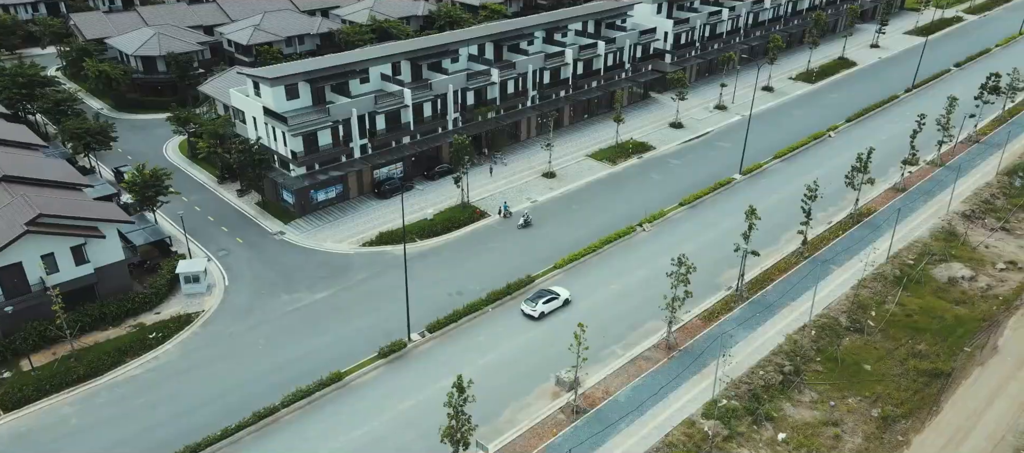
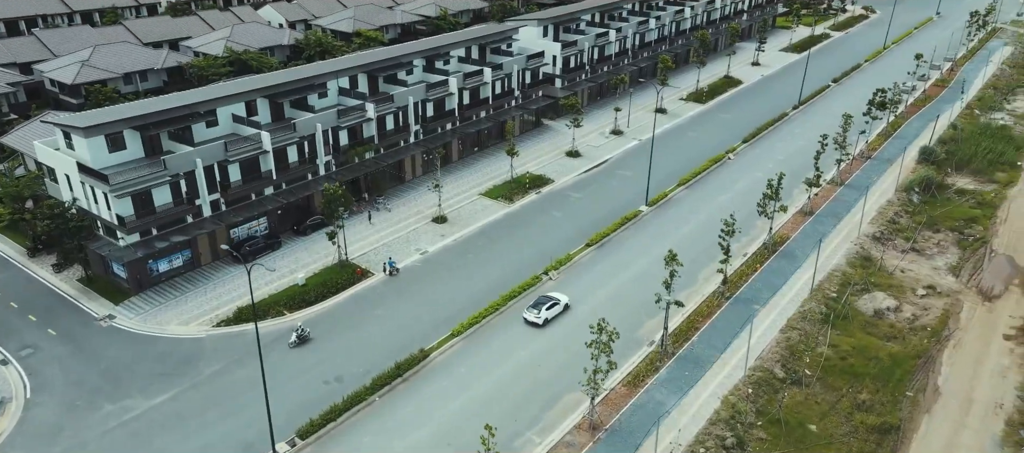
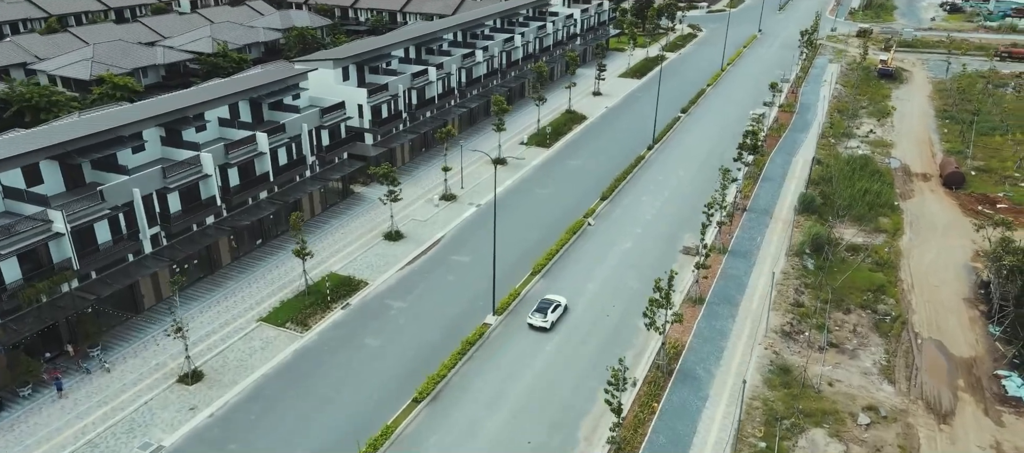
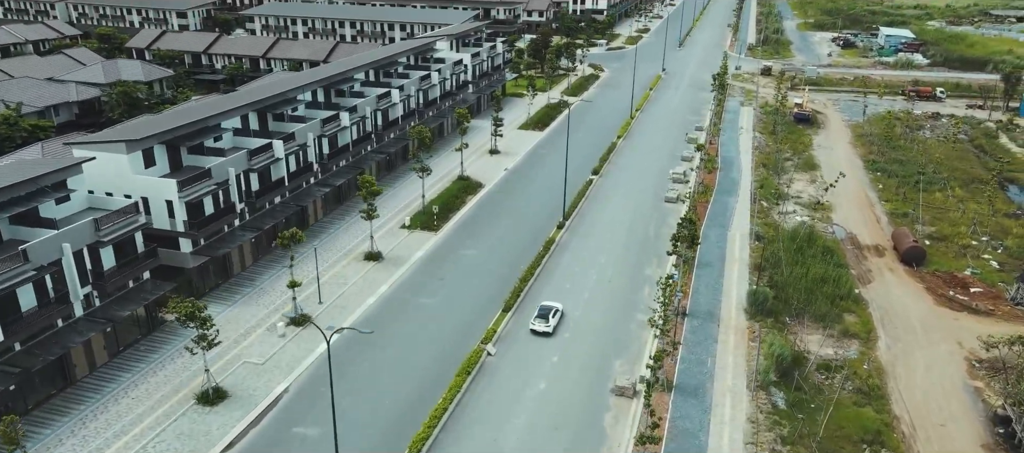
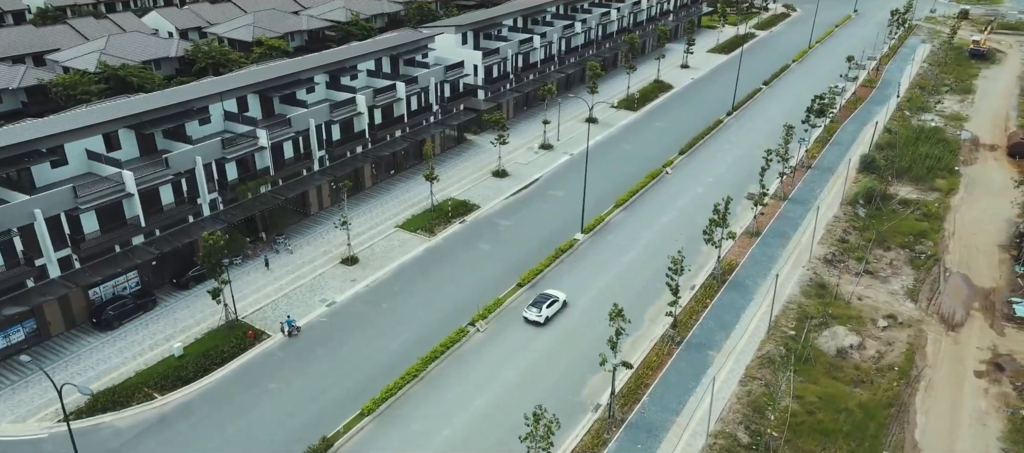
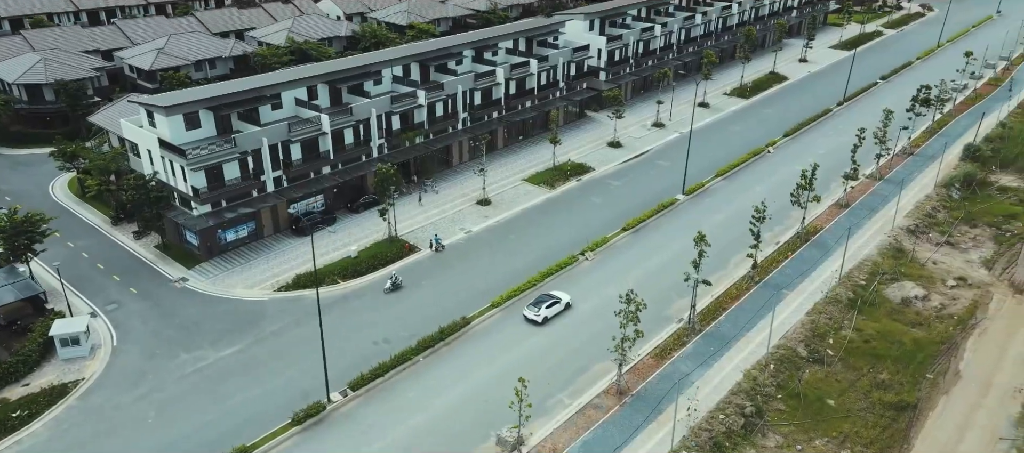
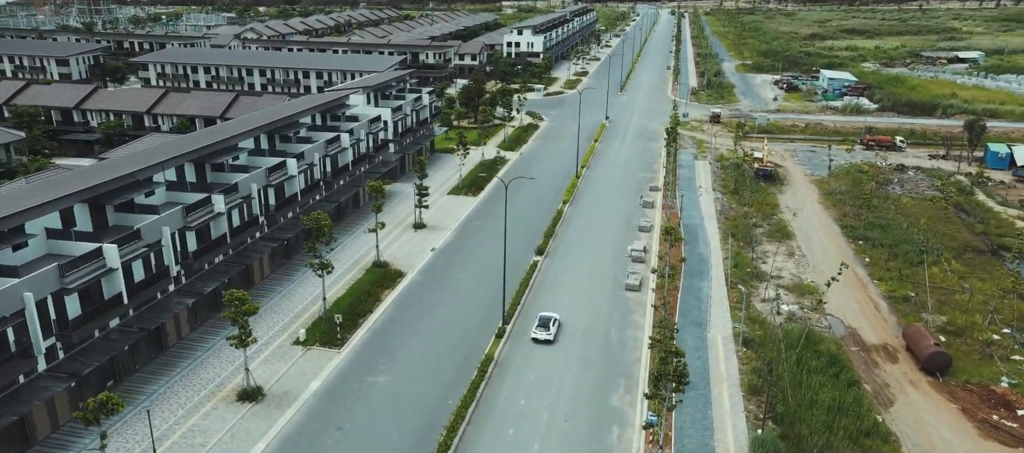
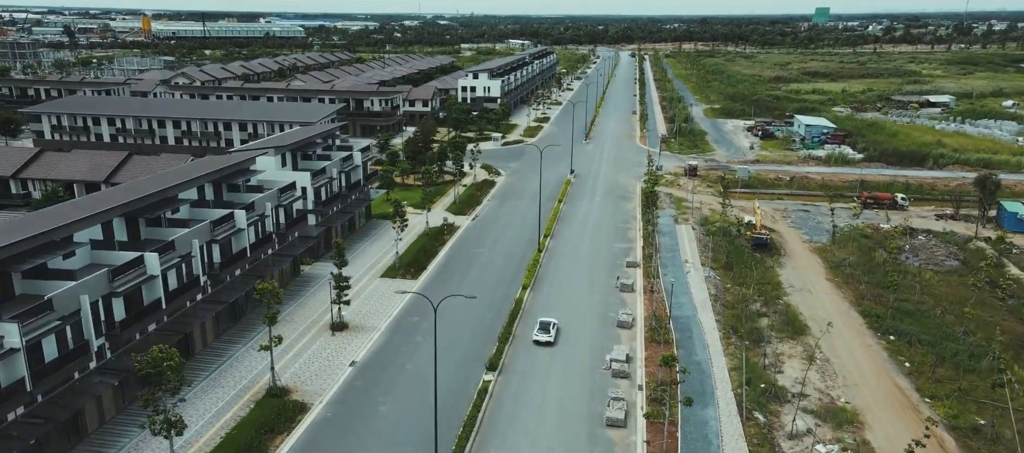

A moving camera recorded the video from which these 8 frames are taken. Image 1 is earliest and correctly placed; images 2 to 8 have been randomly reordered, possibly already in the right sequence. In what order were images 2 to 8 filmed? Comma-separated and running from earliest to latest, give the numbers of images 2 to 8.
6, 2, 5, 3, 4, 7, 8
